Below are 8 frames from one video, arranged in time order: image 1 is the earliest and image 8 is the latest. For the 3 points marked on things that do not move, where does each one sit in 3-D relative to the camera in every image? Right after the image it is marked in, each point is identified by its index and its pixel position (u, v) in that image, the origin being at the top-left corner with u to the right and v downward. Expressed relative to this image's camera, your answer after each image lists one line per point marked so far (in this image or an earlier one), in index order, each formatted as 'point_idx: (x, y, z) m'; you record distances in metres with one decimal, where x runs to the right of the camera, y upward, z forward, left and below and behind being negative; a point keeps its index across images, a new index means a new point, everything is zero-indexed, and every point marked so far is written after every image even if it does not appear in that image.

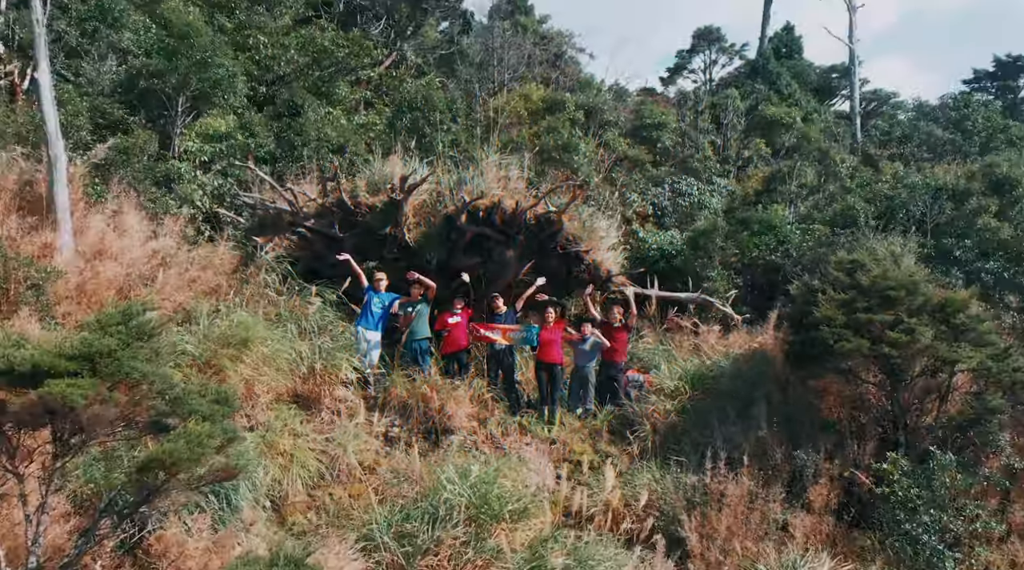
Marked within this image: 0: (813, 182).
0: (+3.8, +1.3, +15.7) m
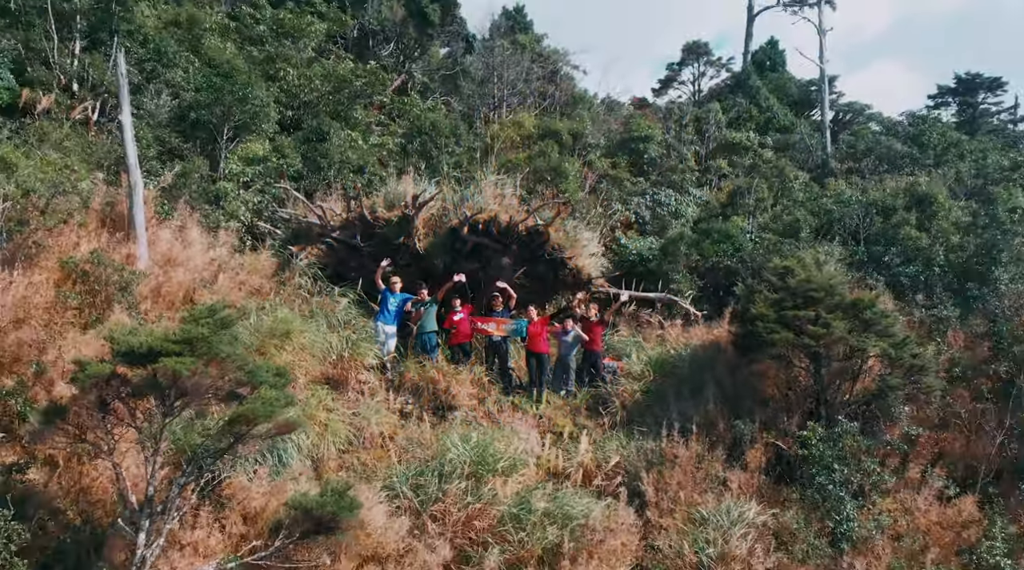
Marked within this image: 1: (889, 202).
0: (+3.7, +1.3, +17.9) m
1: (+4.9, +1.1, +16.2) m
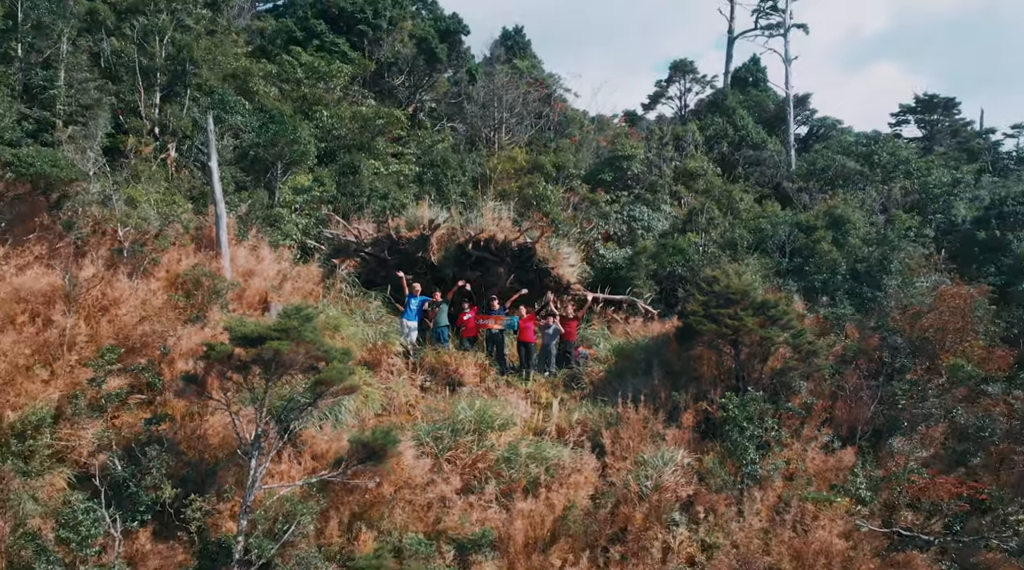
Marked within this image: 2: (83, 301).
0: (+3.6, +1.2, +21.8) m
1: (+4.8, +1.0, +20.1) m
2: (-4.8, -0.2, +14.1) m
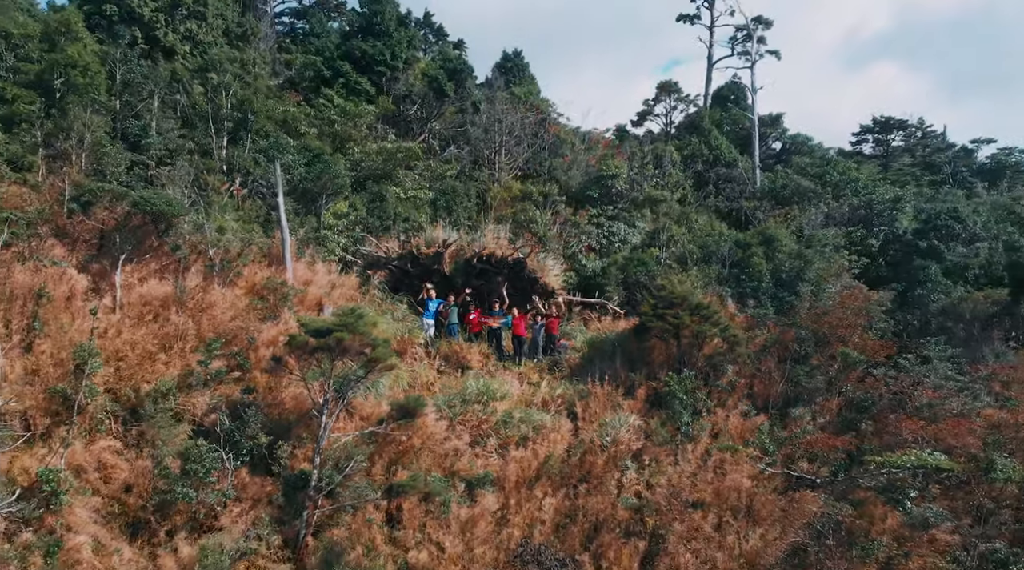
0: (+3.6, +1.1, +26.8) m
1: (+4.7, +0.9, +25.0) m
2: (-4.9, -0.3, +19.1) m
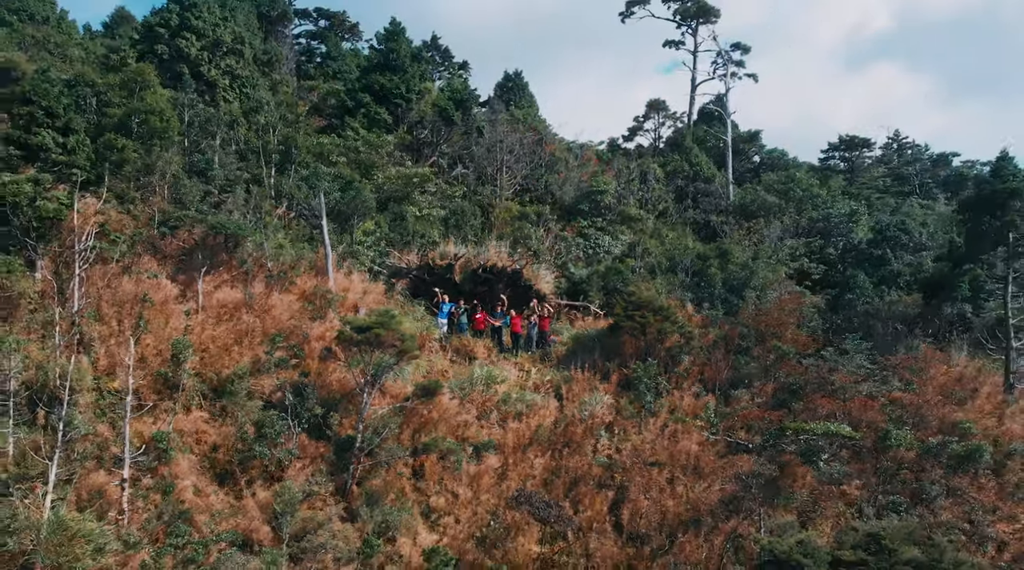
0: (+3.5, +1.0, +31.8) m
1: (+4.7, +0.8, +30.1) m
2: (-5.0, -0.4, +24.2) m
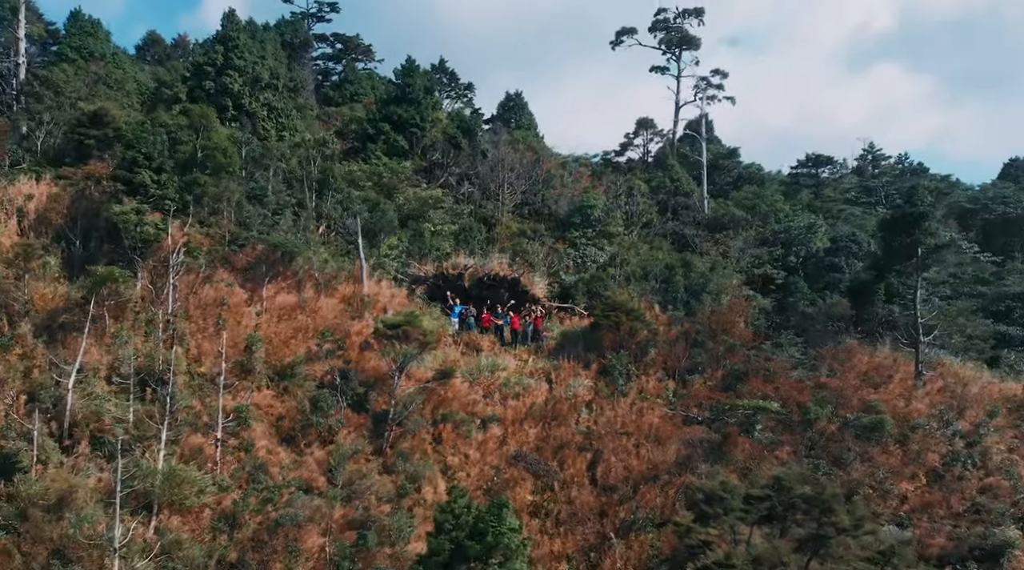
0: (+3.5, +0.8, +38.0) m
1: (+4.7, +0.6, +36.3) m
2: (-5.0, -0.6, +30.4) m
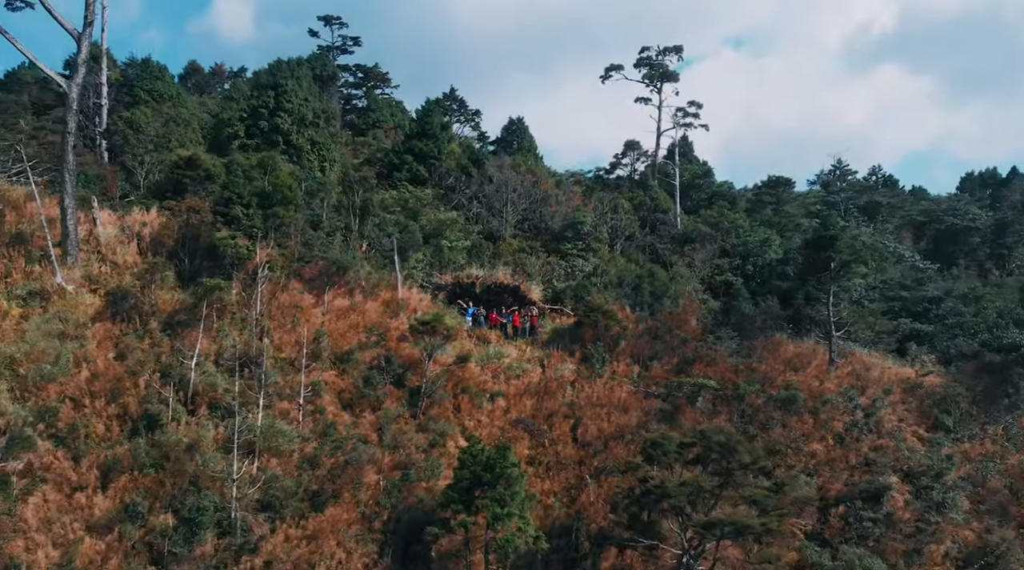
0: (+3.6, +0.6, +47.5) m
1: (+4.8, +0.4, +45.8) m
2: (-4.9, -0.8, +39.9) m
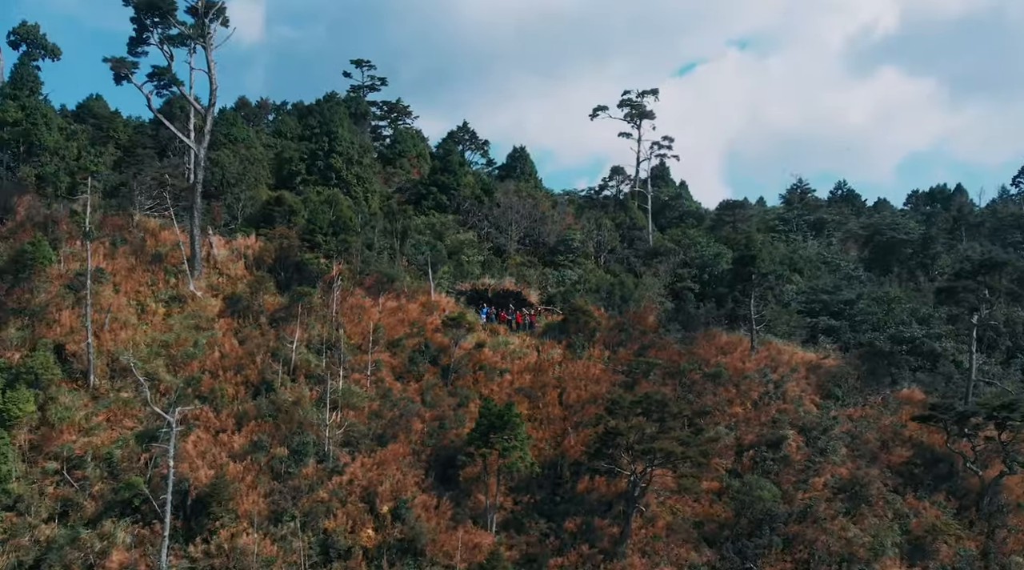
0: (+3.8, +0.3, +62.5) m
1: (+4.9, +0.1, +60.8) m
2: (-4.8, -1.1, +54.9) m
